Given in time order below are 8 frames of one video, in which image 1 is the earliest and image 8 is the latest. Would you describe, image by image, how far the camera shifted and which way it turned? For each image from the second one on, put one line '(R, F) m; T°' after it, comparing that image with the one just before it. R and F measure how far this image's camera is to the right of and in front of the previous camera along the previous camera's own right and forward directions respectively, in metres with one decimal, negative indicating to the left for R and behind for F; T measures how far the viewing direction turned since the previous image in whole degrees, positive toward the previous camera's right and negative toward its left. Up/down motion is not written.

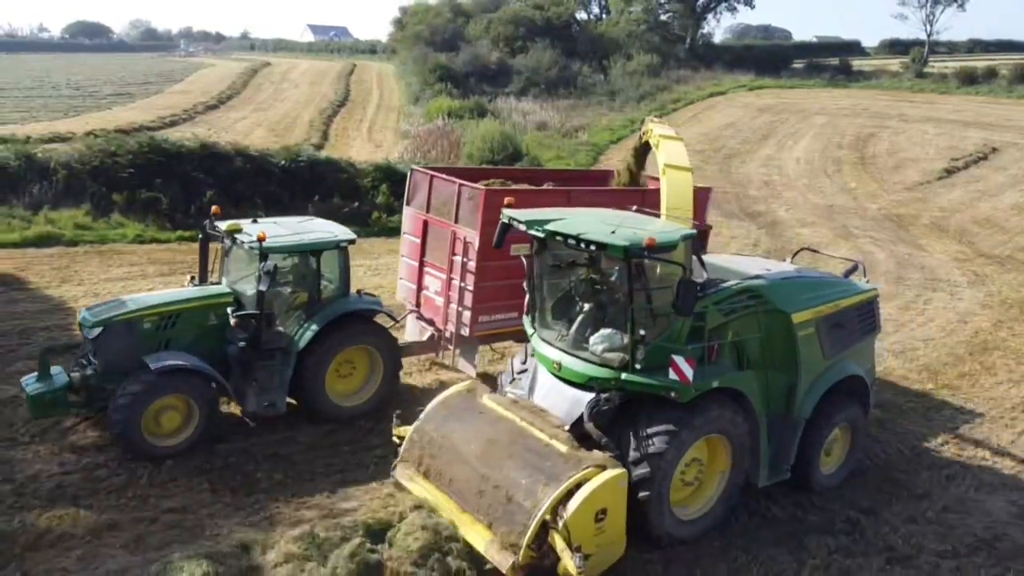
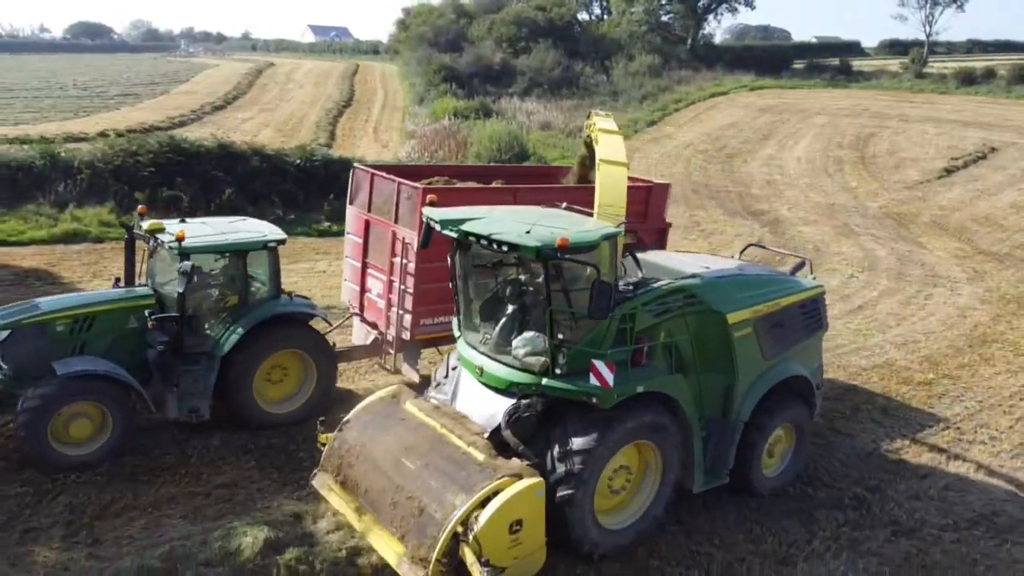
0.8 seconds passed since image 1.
(-0.1, -0.2) m; 0°
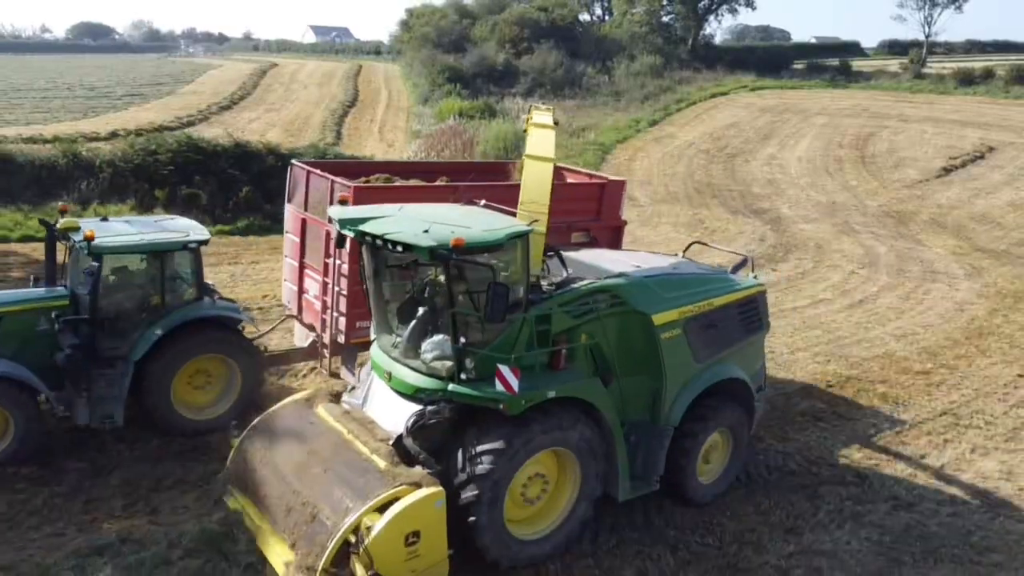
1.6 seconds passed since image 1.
(-0.1, -0.2) m; 0°
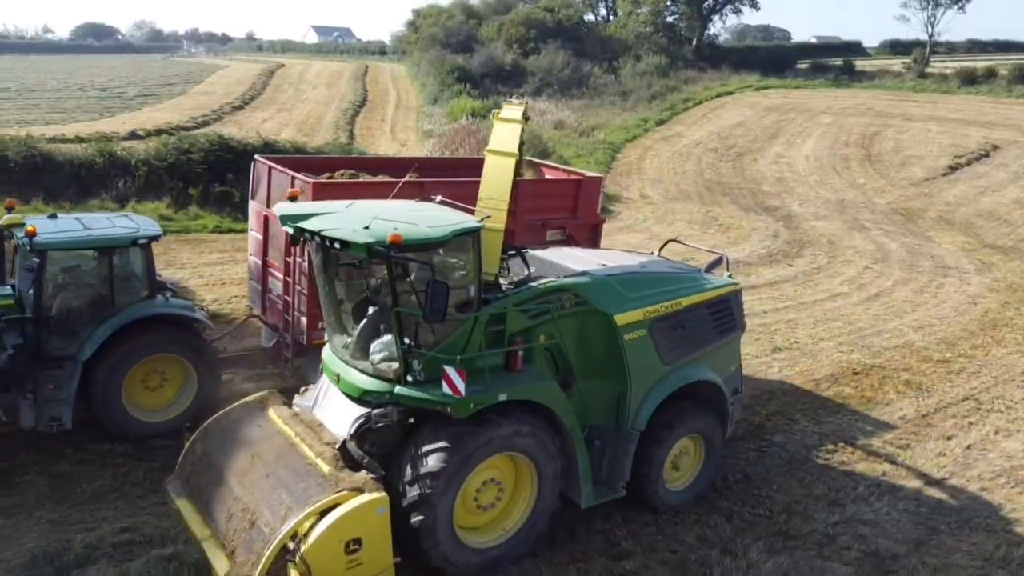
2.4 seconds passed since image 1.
(-0.2, -0.2) m; 0°
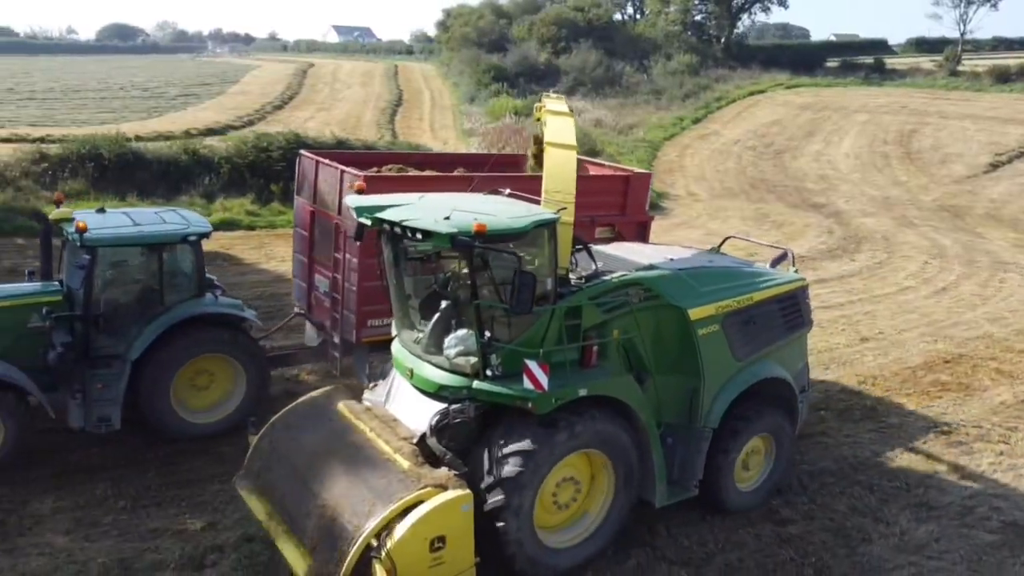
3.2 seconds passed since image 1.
(-0.5, -0.2) m; -1°
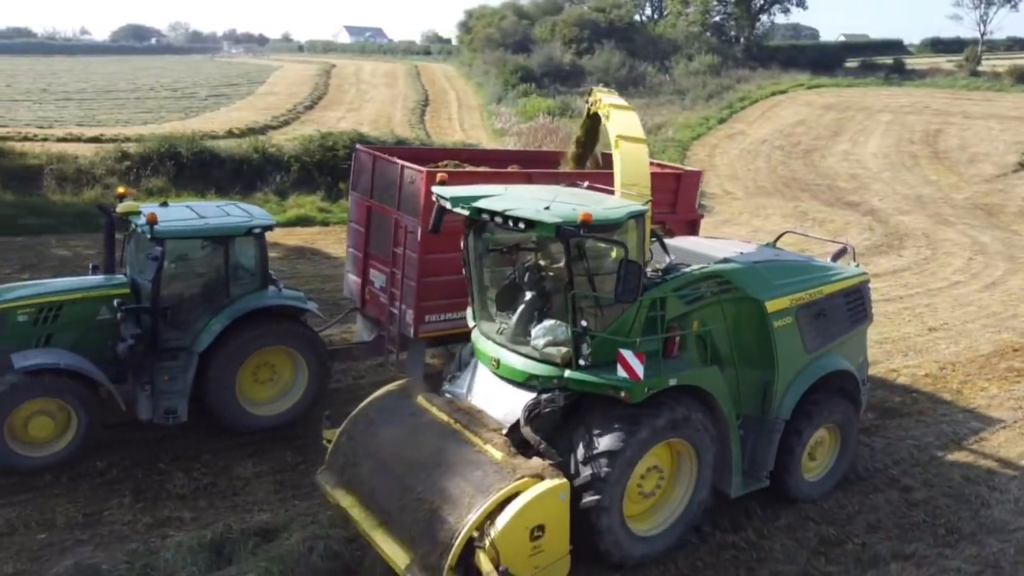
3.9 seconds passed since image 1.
(-0.5, -0.3) m; 0°
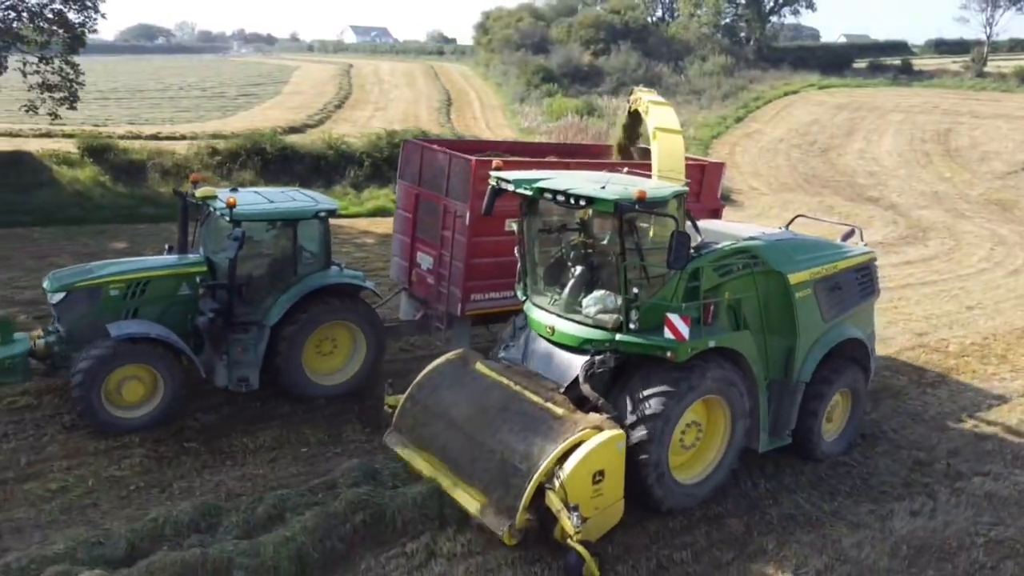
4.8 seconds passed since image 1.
(-0.6, -0.6) m; 0°
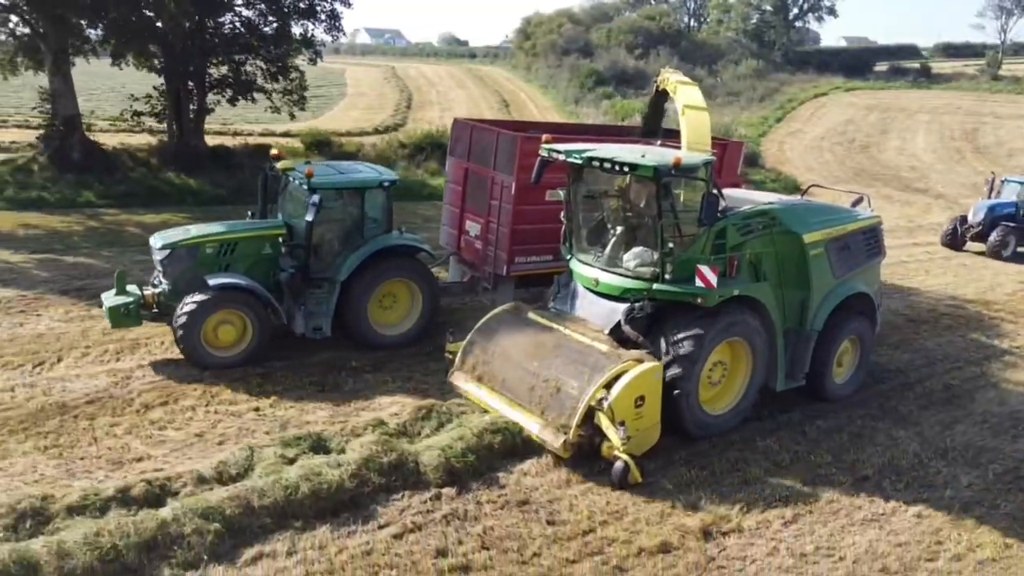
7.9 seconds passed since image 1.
(-1.7, -1.6) m; +1°
